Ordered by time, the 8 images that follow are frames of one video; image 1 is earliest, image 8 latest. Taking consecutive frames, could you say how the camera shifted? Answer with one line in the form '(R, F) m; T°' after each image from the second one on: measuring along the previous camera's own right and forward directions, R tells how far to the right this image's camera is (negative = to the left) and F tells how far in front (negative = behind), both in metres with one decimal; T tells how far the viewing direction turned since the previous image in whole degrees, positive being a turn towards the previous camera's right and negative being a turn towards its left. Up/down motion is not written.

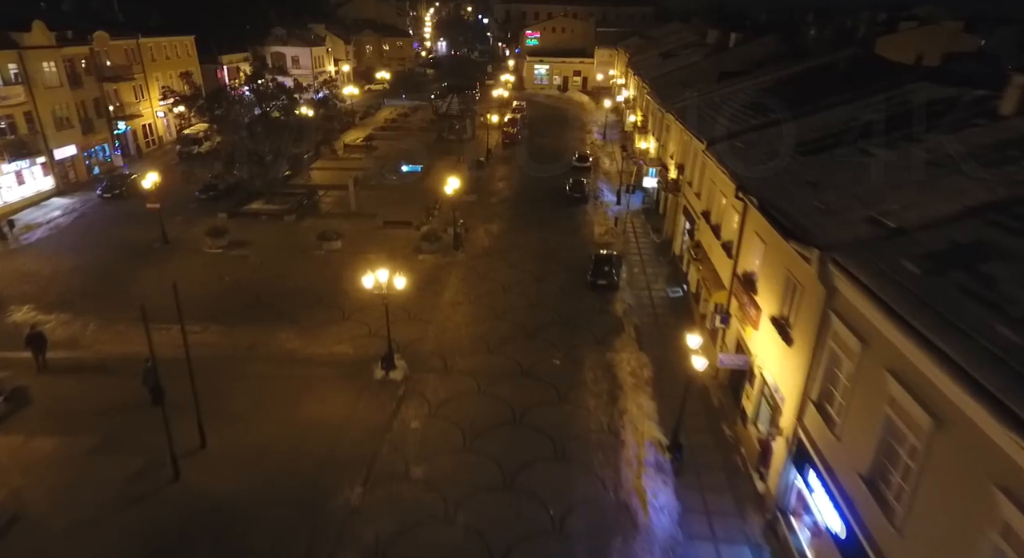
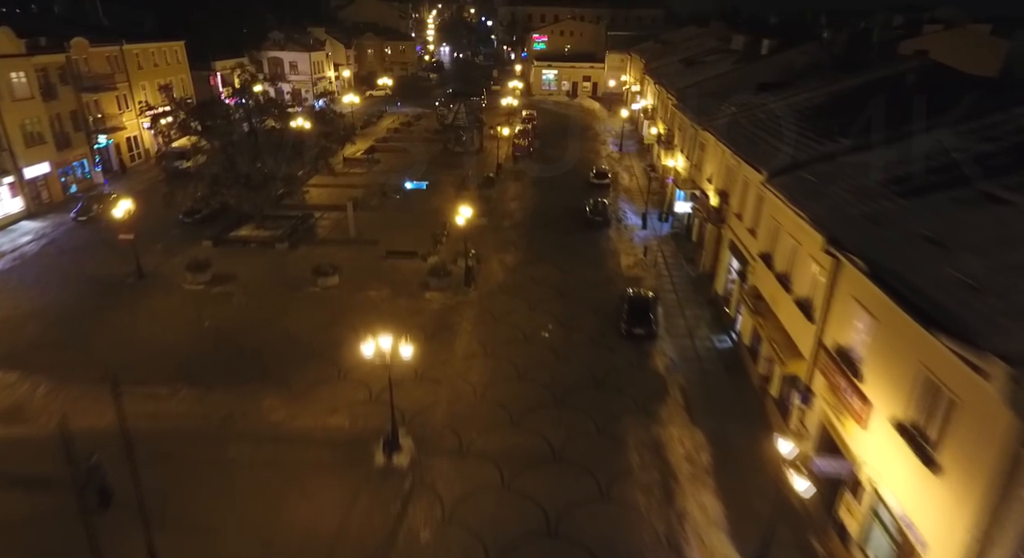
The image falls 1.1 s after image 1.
(-0.7, +3.3) m; 0°
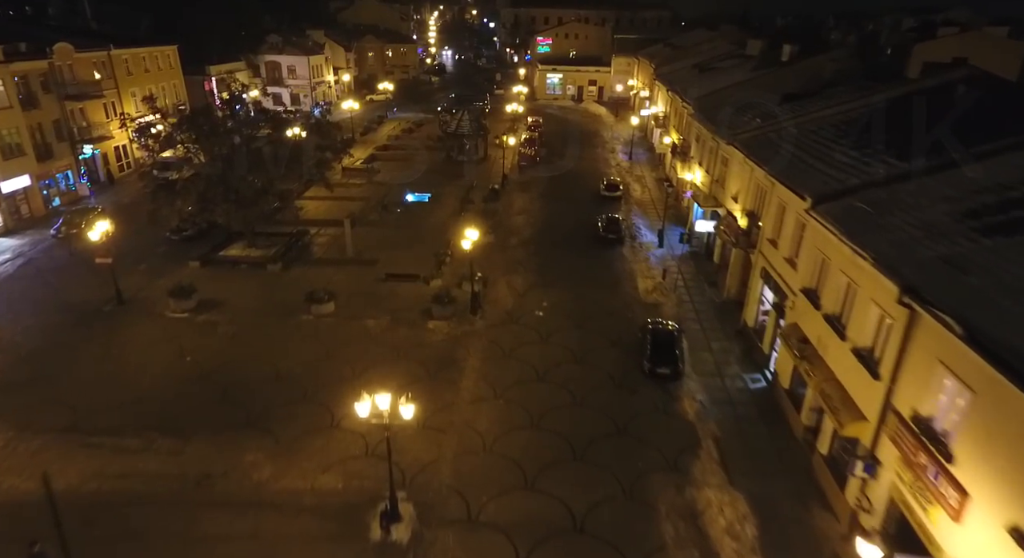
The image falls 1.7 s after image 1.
(-0.3, +2.0) m; 0°
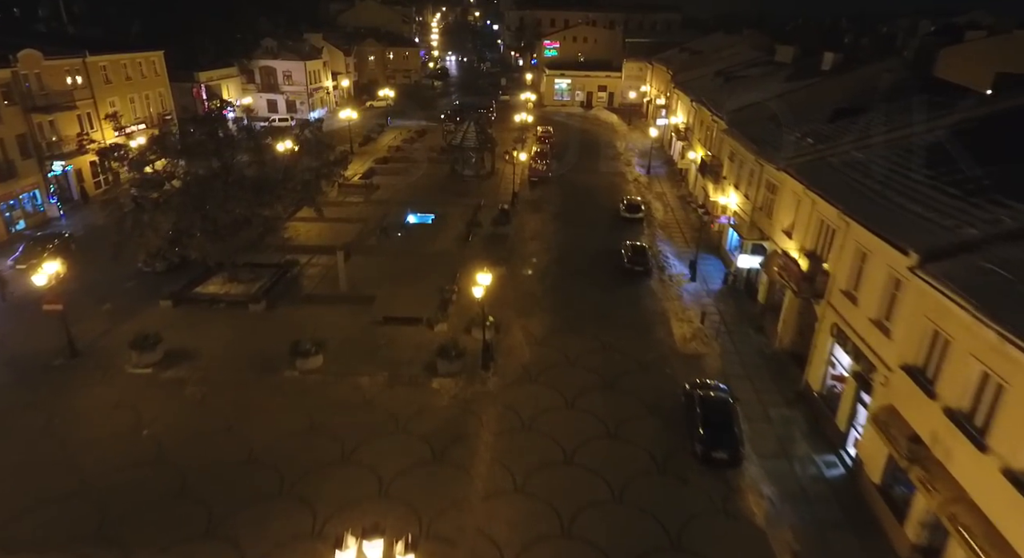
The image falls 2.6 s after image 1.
(-0.6, +3.4) m; 0°
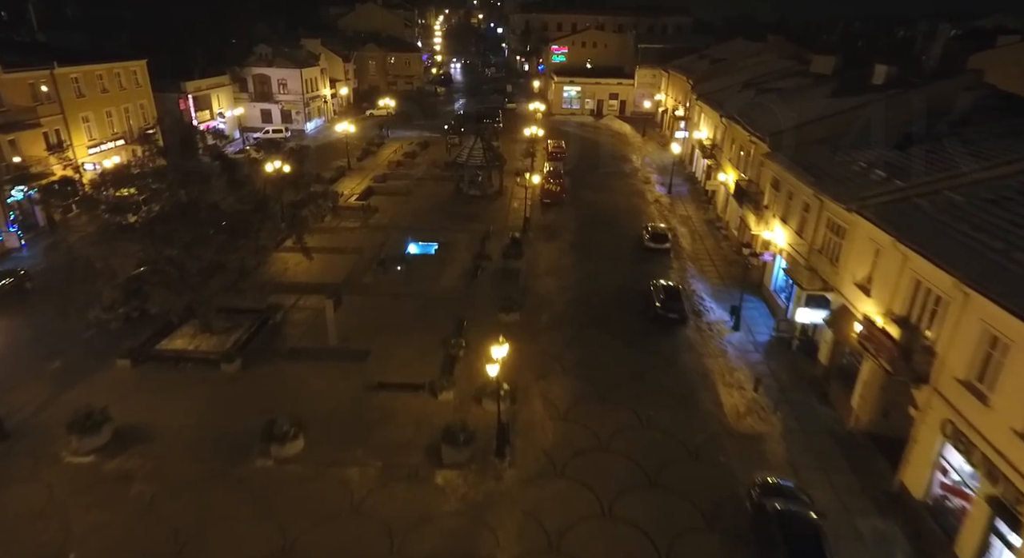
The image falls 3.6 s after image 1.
(-0.5, +3.6) m; 0°
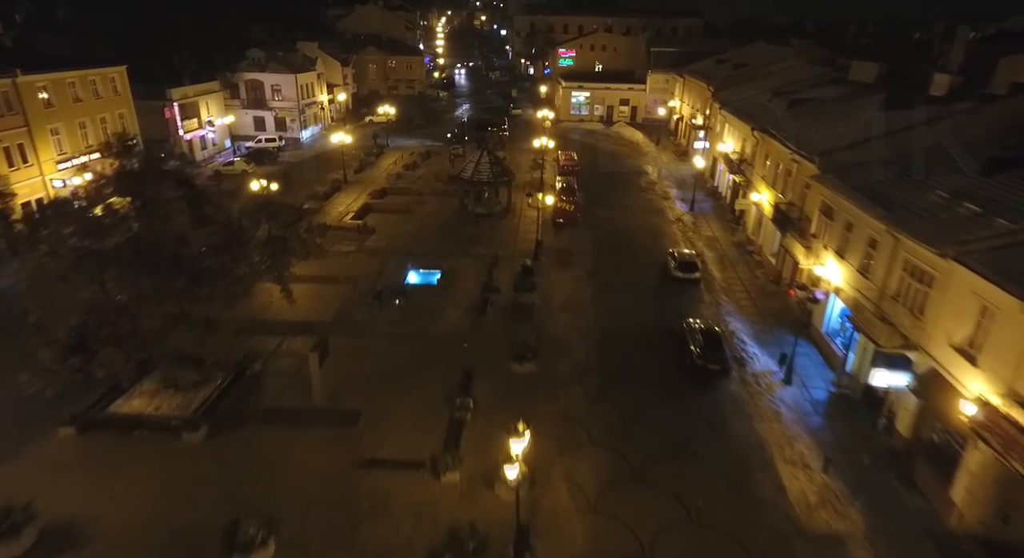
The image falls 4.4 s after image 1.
(-0.4, +3.3) m; 0°
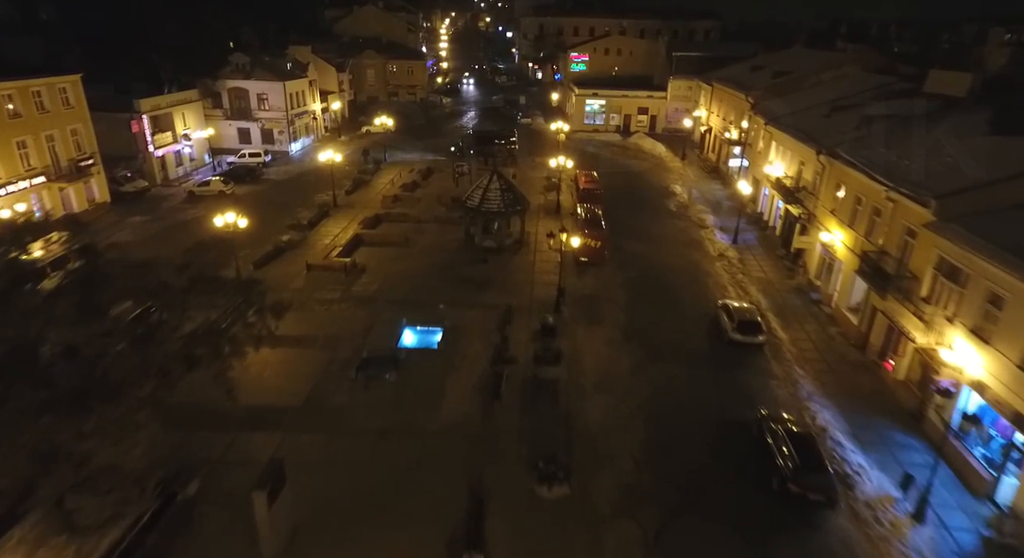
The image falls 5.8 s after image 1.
(-0.6, +5.5) m; 0°
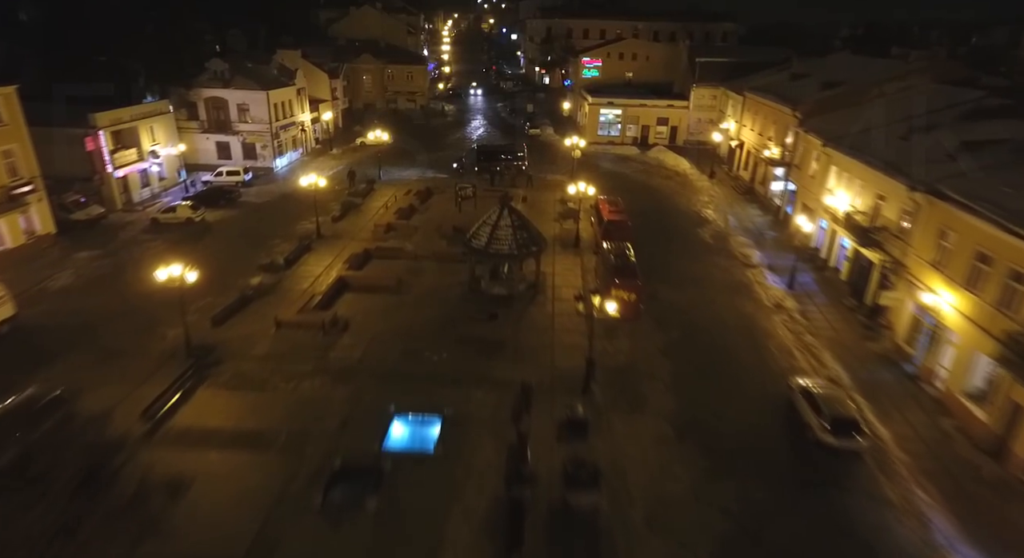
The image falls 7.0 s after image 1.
(-0.5, +5.4) m; 0°
